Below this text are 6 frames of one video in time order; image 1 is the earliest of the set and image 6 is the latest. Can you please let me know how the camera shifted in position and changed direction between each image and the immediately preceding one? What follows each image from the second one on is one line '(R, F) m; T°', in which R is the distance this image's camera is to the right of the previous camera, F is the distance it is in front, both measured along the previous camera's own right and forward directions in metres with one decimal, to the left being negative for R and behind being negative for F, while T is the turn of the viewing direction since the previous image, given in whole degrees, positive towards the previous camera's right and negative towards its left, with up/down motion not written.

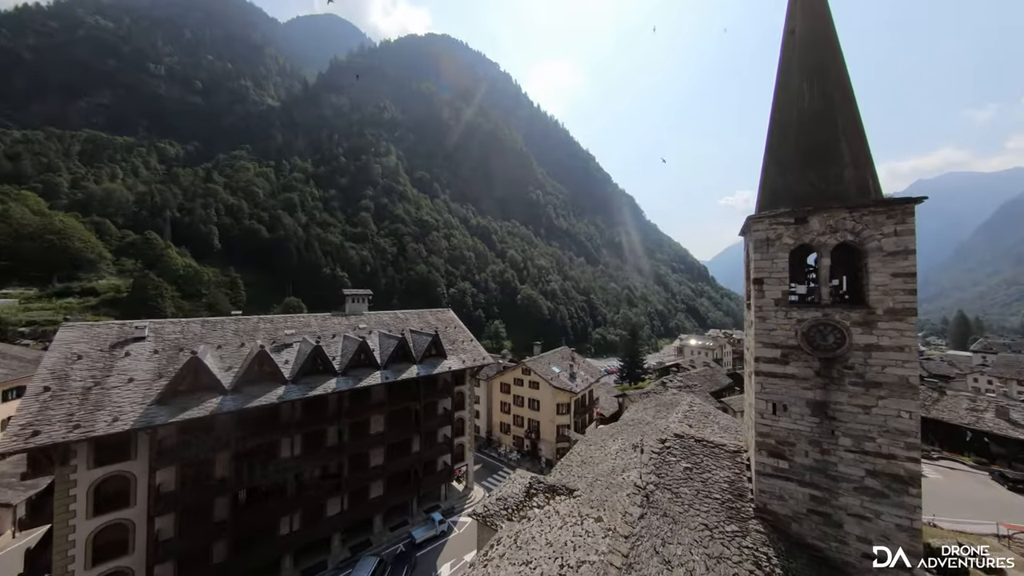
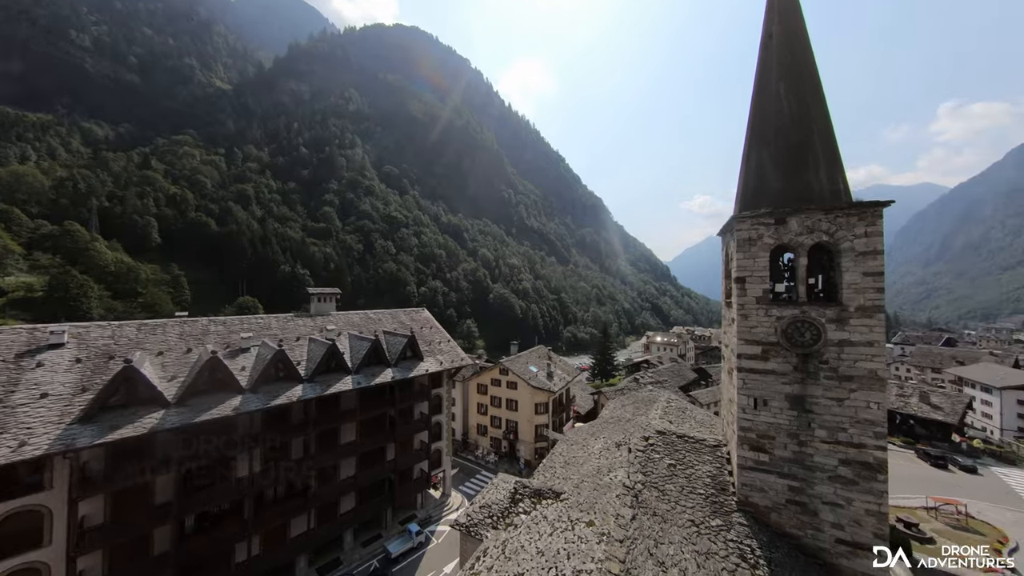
(-0.7, +0.6) m; +5°
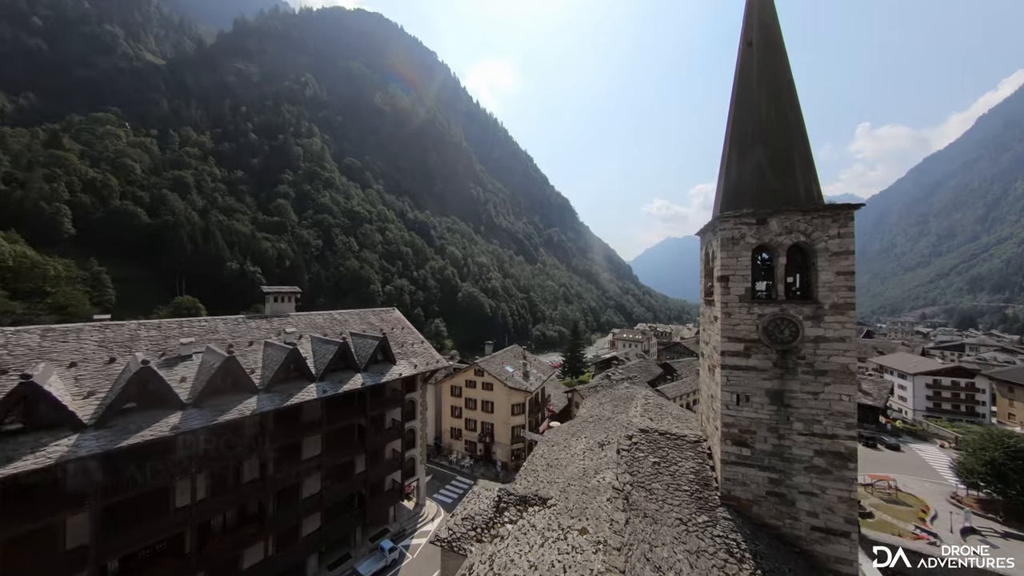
(-0.8, +0.8) m; +6°
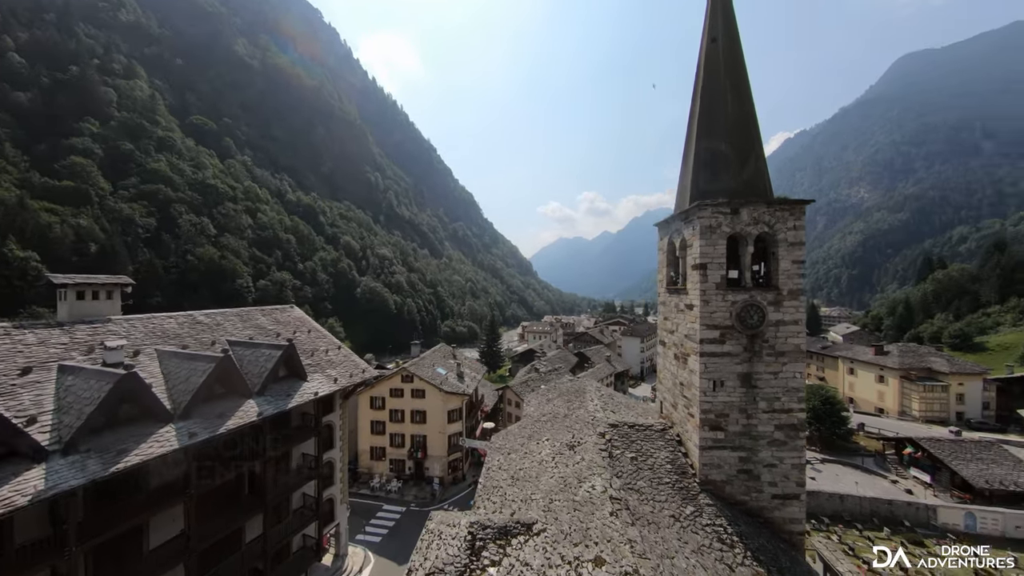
(-2.7, +3.0) m; +18°
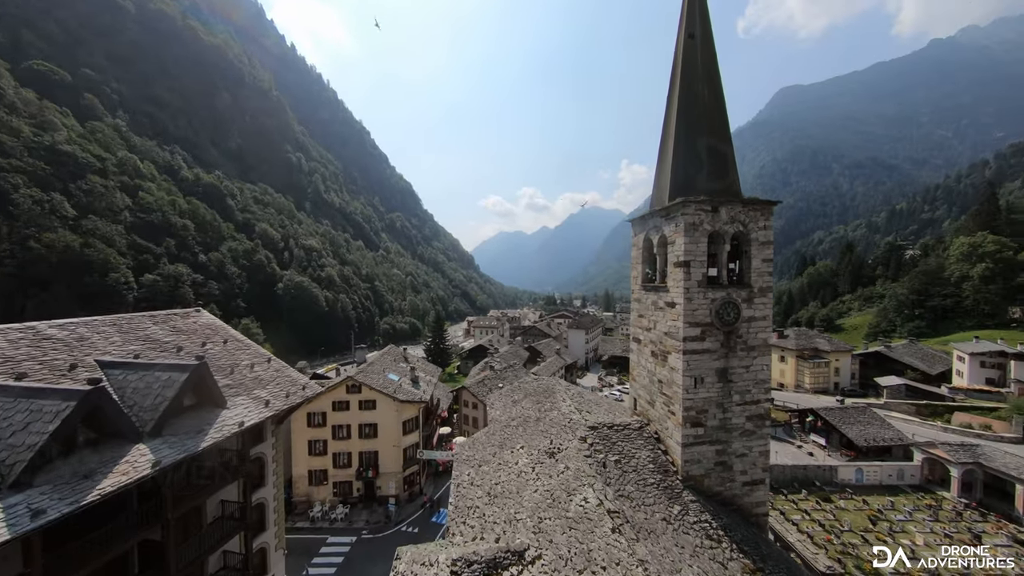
(-1.5, +1.7) m; +11°
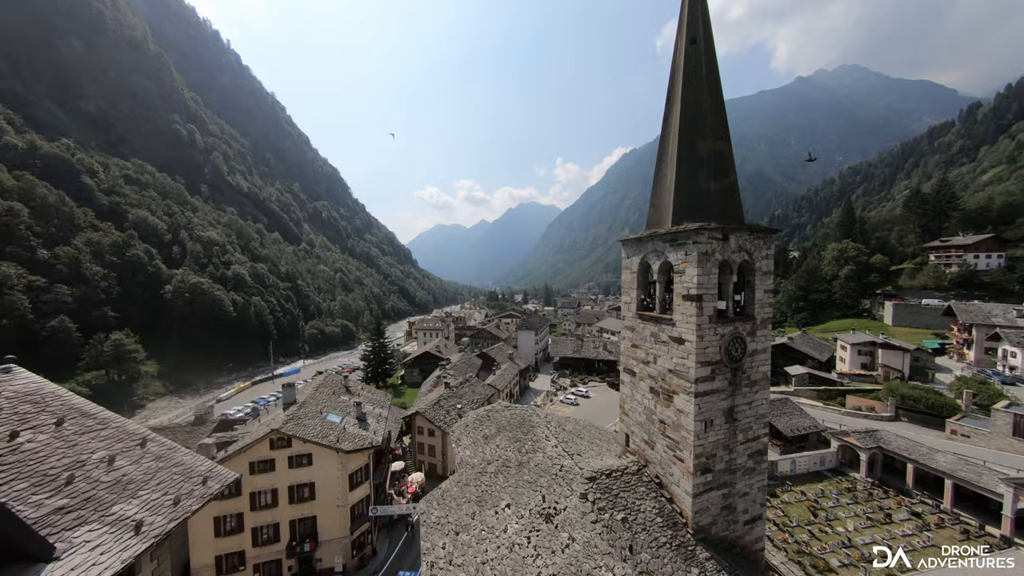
(-1.8, +2.9) m; +11°
